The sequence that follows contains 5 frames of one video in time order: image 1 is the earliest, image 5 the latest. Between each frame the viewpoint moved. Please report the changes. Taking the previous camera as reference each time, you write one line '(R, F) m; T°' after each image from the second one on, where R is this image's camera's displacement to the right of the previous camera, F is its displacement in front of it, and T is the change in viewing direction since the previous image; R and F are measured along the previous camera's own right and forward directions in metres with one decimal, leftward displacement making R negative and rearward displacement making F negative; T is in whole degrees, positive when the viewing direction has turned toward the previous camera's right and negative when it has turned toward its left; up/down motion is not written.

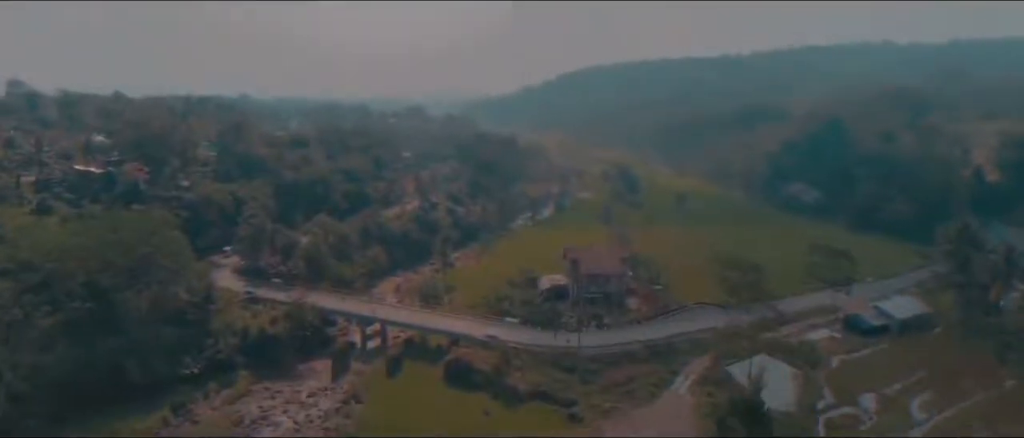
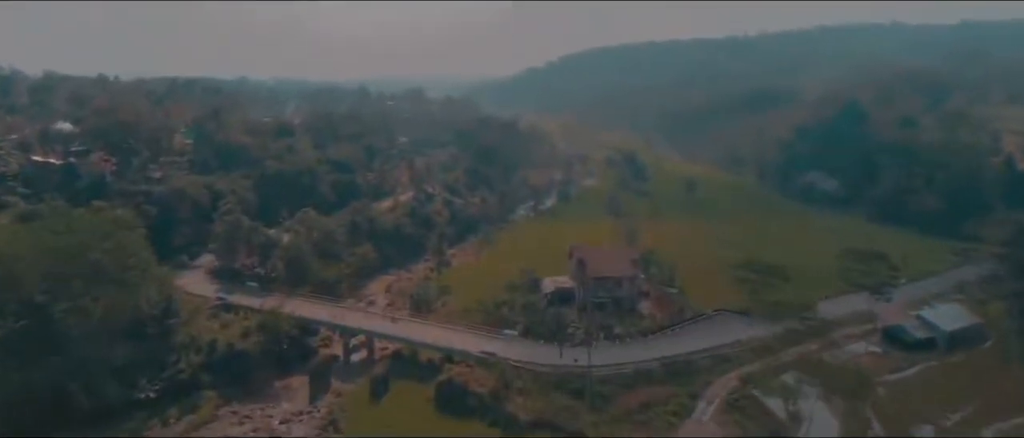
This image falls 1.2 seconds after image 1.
(0.0, +1.8) m; 0°
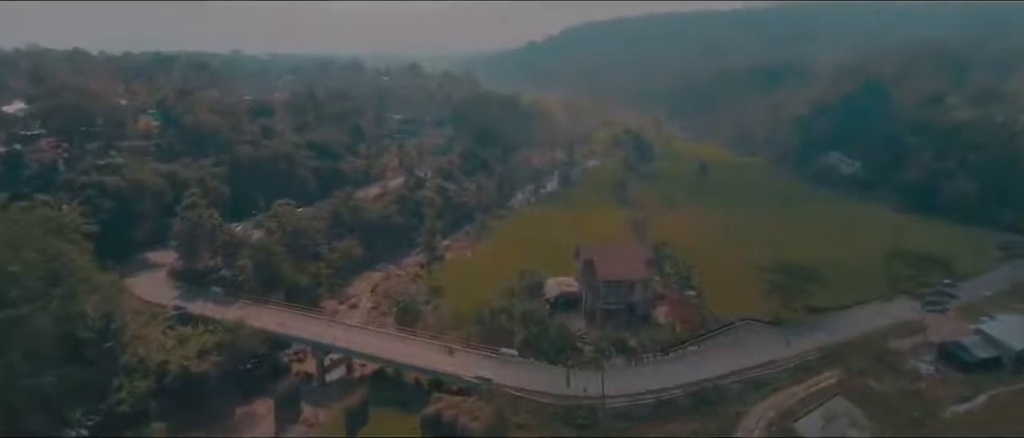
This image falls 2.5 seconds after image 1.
(0.0, +2.0) m; 0°
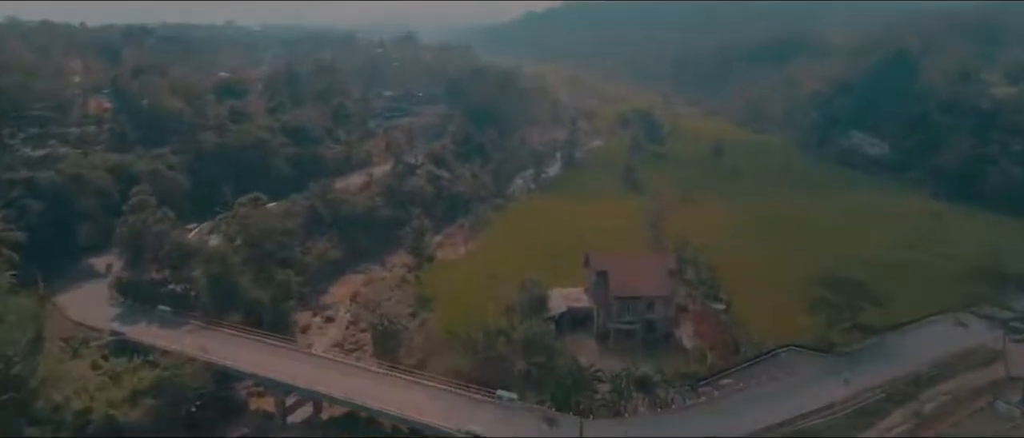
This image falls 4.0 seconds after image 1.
(0.0, +2.3) m; 0°
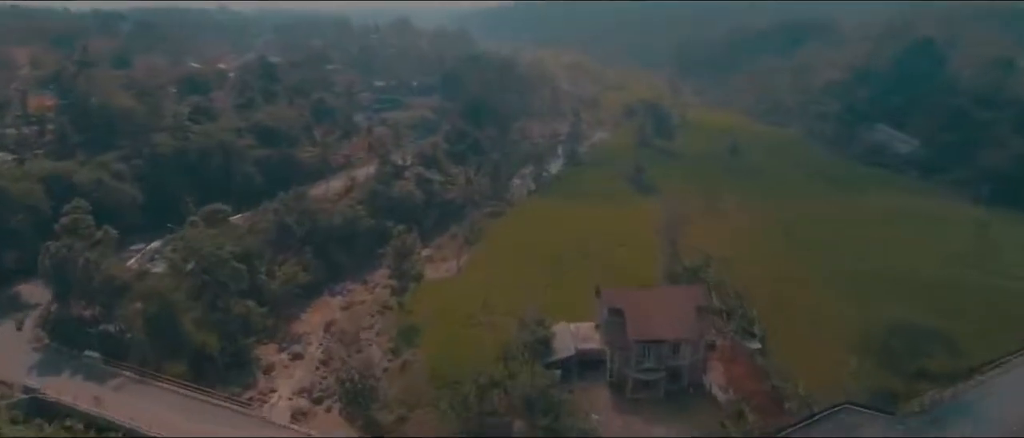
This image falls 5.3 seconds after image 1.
(0.0, +2.1) m; 0°
